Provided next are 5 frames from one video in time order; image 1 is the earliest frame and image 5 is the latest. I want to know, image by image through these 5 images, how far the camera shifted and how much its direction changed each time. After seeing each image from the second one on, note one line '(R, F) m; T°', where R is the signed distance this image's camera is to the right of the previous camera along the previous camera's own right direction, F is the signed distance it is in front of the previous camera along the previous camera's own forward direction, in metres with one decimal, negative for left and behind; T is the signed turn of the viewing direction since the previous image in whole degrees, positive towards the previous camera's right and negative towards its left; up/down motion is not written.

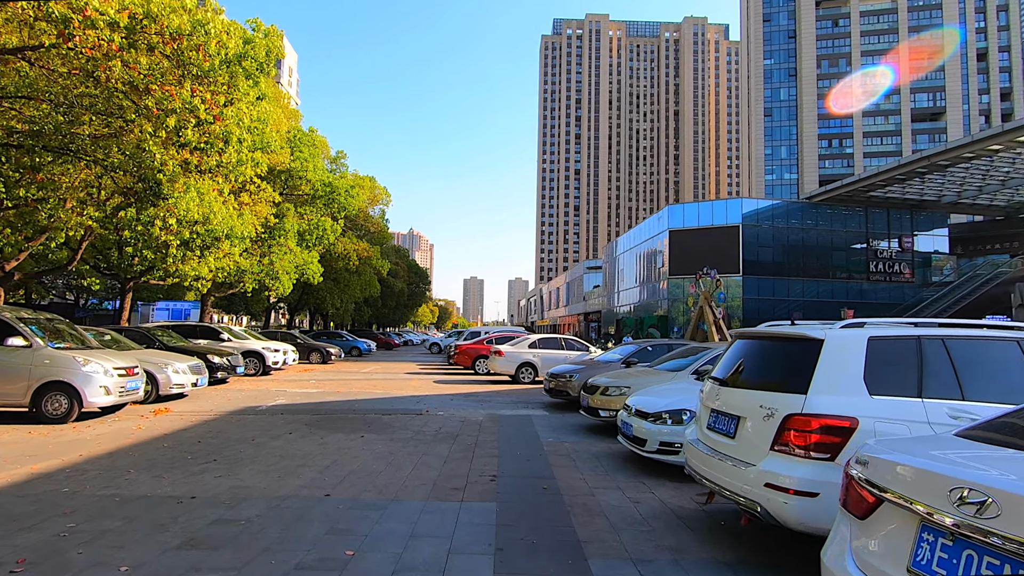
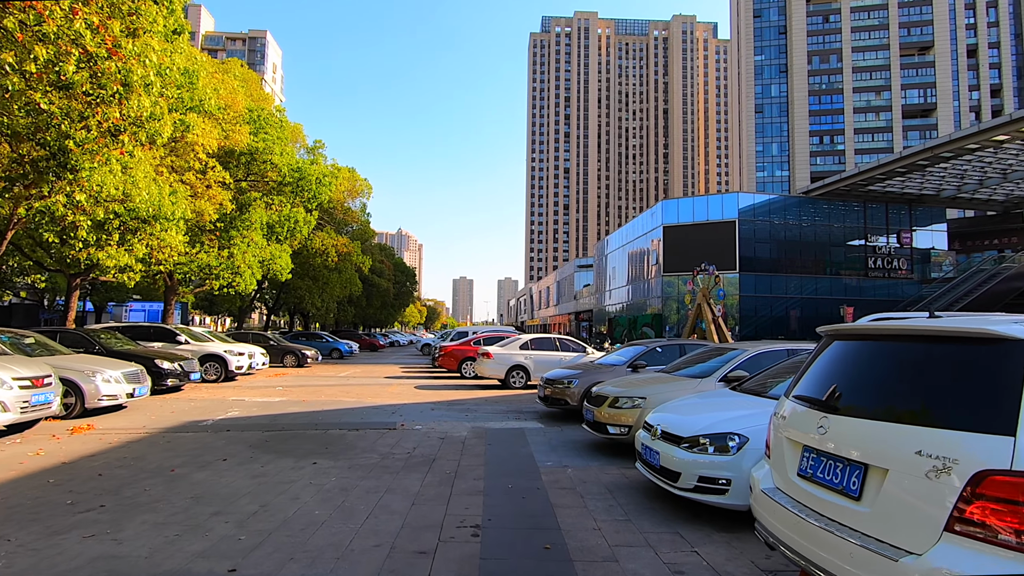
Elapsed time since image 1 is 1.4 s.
(0.0, +1.8) m; +1°
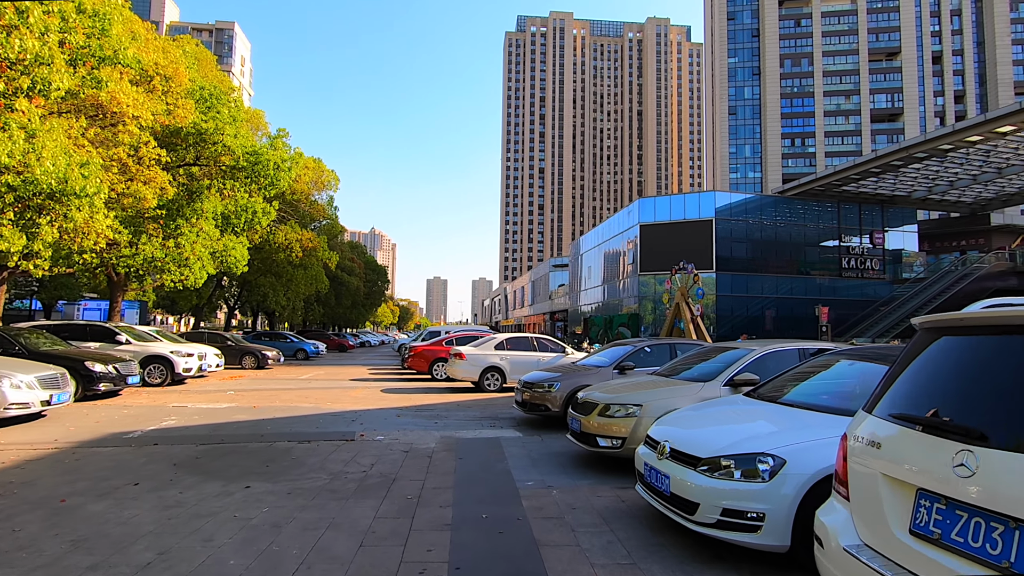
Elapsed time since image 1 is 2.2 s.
(0.0, +1.2) m; +3°
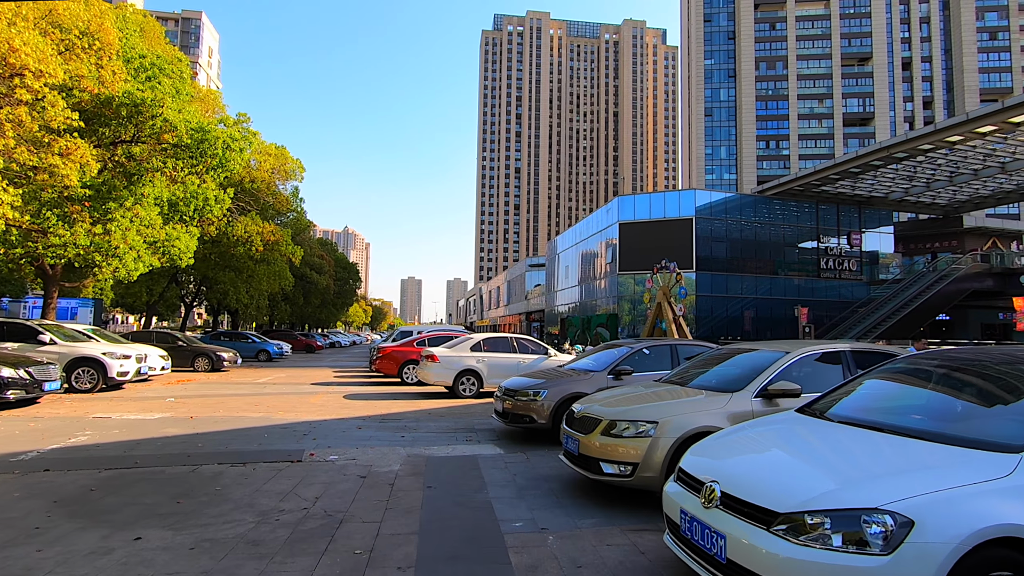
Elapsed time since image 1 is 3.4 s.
(-0.1, +1.5) m; +2°
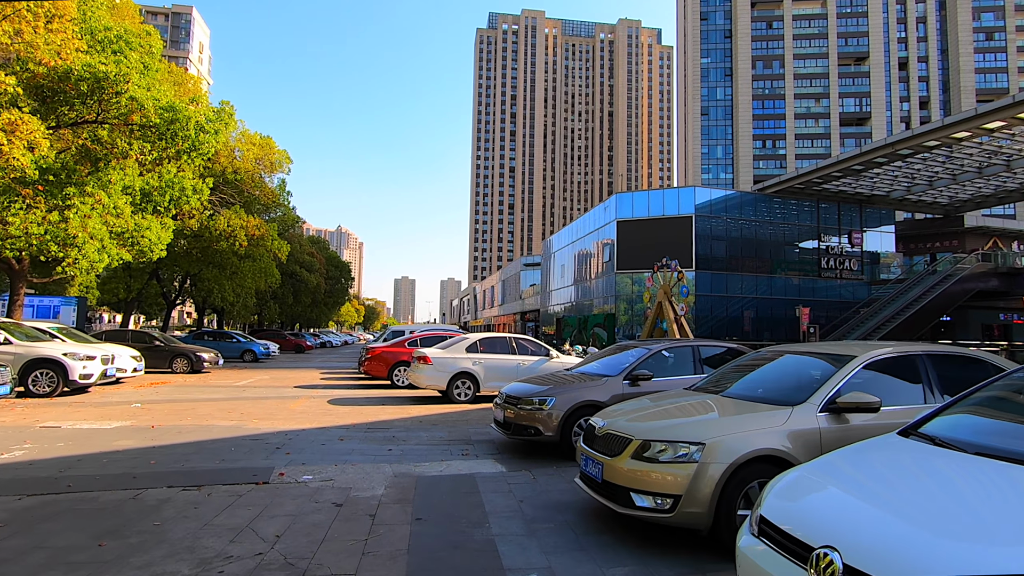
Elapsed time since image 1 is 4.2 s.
(-0.1, +1.2) m; +1°
